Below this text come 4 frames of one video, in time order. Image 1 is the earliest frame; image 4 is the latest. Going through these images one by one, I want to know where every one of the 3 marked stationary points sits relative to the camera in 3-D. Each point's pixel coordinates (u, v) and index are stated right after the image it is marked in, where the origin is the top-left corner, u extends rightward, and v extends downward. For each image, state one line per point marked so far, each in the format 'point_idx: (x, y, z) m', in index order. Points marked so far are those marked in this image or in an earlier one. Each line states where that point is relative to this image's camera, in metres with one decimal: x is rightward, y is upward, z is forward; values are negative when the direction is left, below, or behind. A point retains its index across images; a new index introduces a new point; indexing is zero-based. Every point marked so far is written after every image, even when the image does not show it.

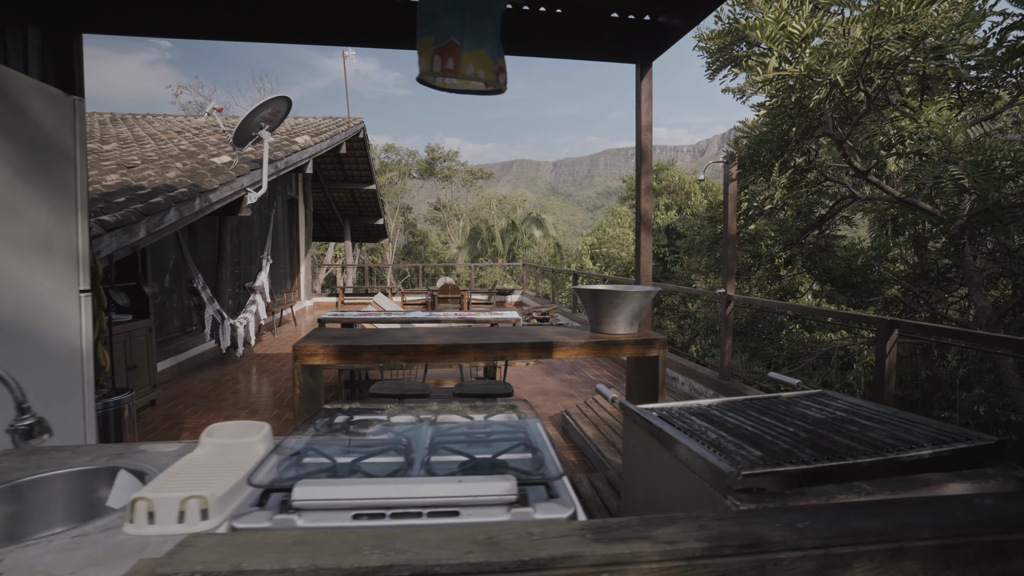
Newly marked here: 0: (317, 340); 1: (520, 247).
0: (-0.9, -0.2, +2.3) m
1: (+0.5, +1.4, +17.5) m
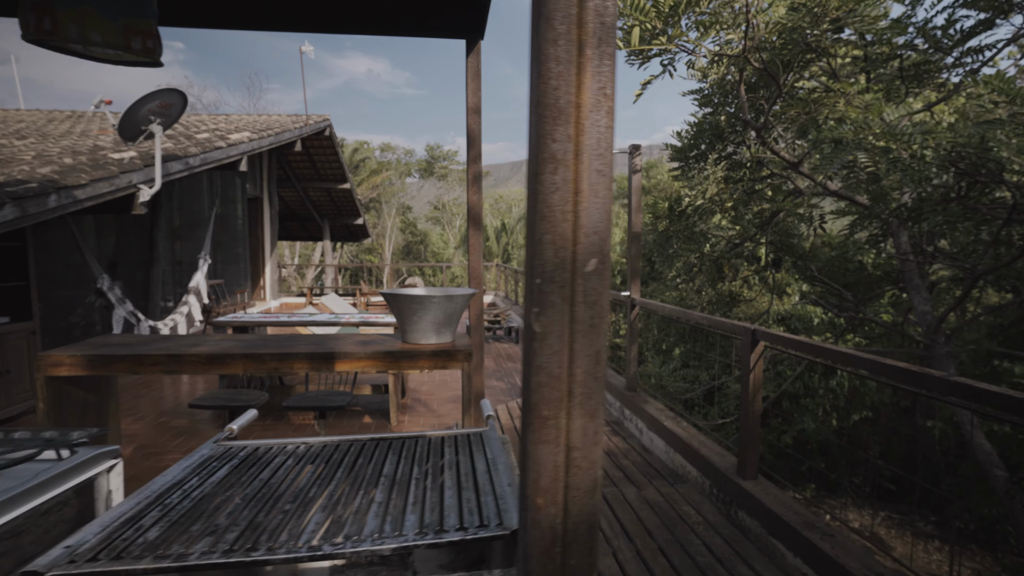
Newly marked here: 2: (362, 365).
0: (-1.7, -0.2, +2.1) m
1: (+0.1, +1.3, +17.2) m
2: (-0.6, -0.3, +2.0) m
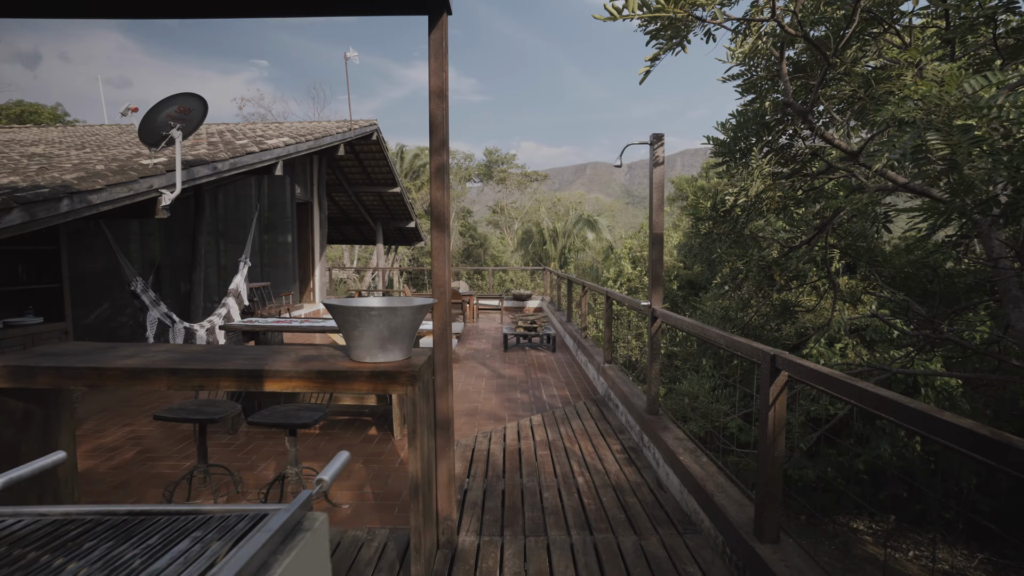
0: (-1.9, -0.3, +1.9) m
1: (+1.8, +1.2, +16.7) m
2: (-0.7, -0.3, +1.8) m
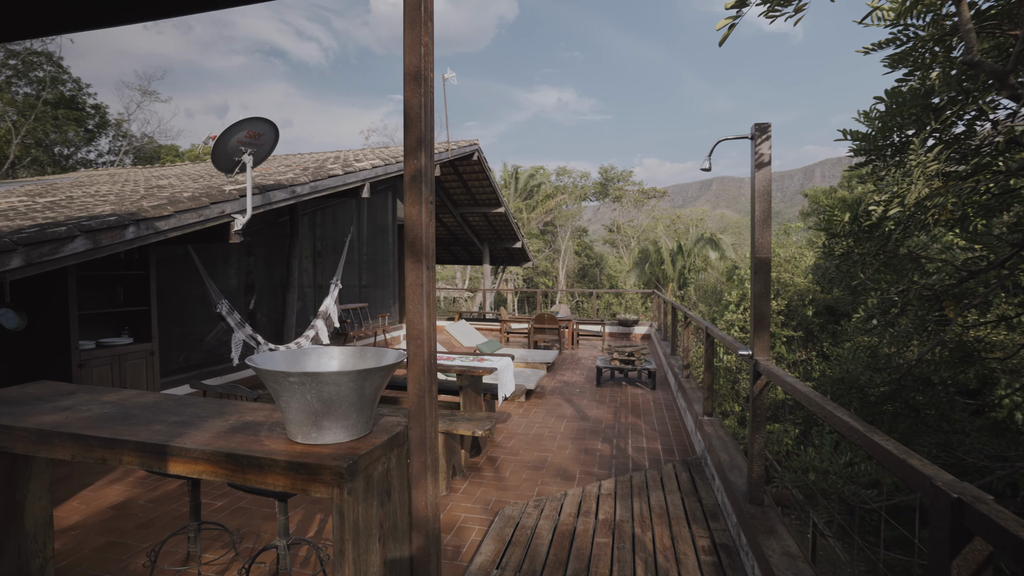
0: (-1.8, -0.4, +1.7) m
1: (+5.1, +0.5, +15.4) m
2: (-0.8, -0.5, +1.3) m
